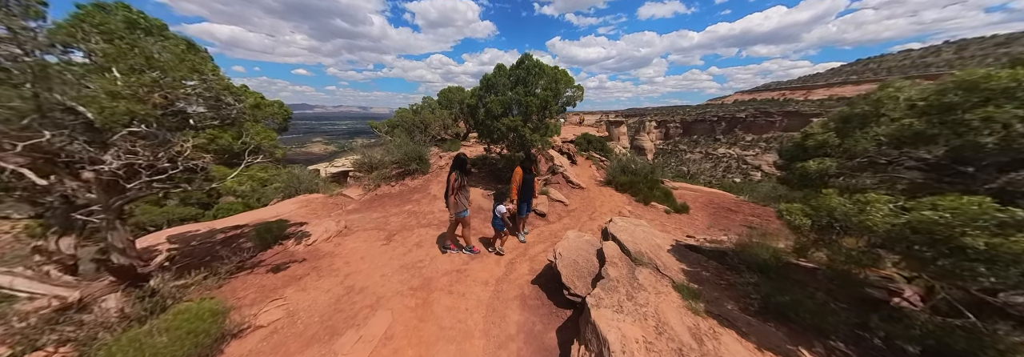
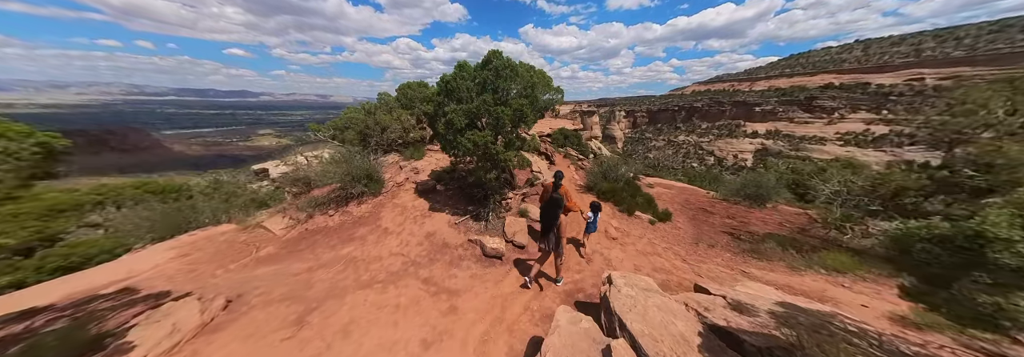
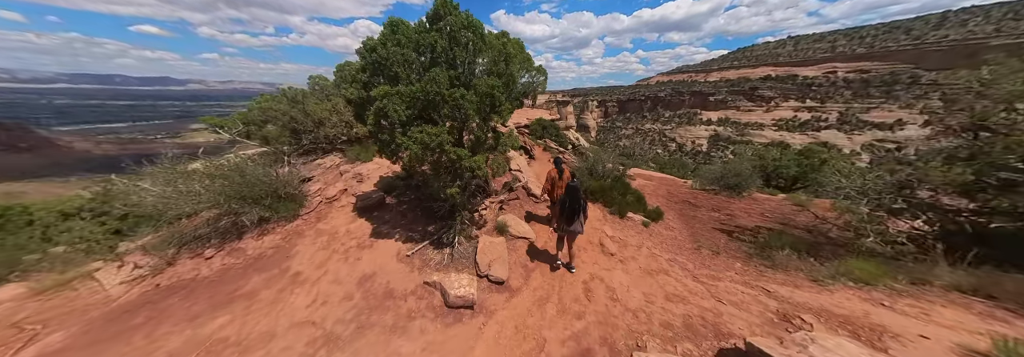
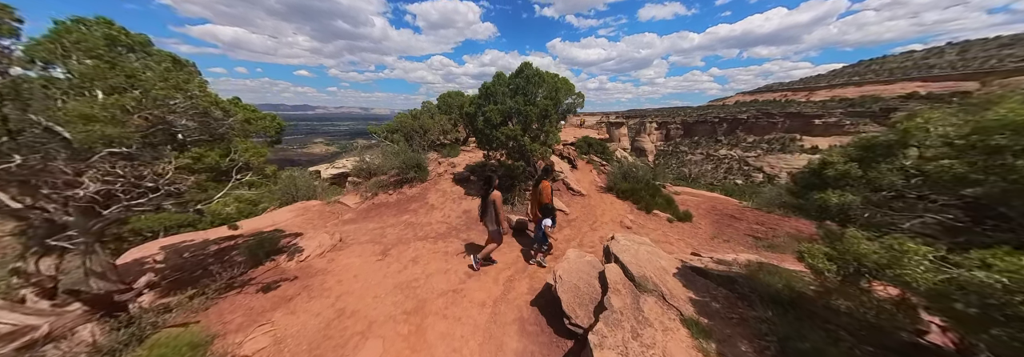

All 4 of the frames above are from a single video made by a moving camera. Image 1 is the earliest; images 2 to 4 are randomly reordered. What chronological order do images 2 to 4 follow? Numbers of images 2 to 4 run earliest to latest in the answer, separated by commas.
4, 2, 3
